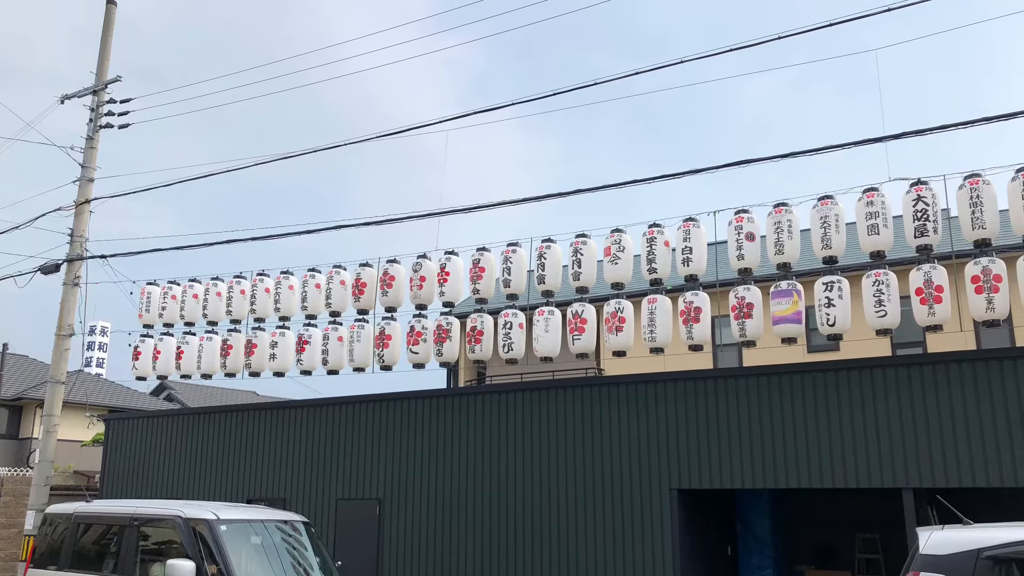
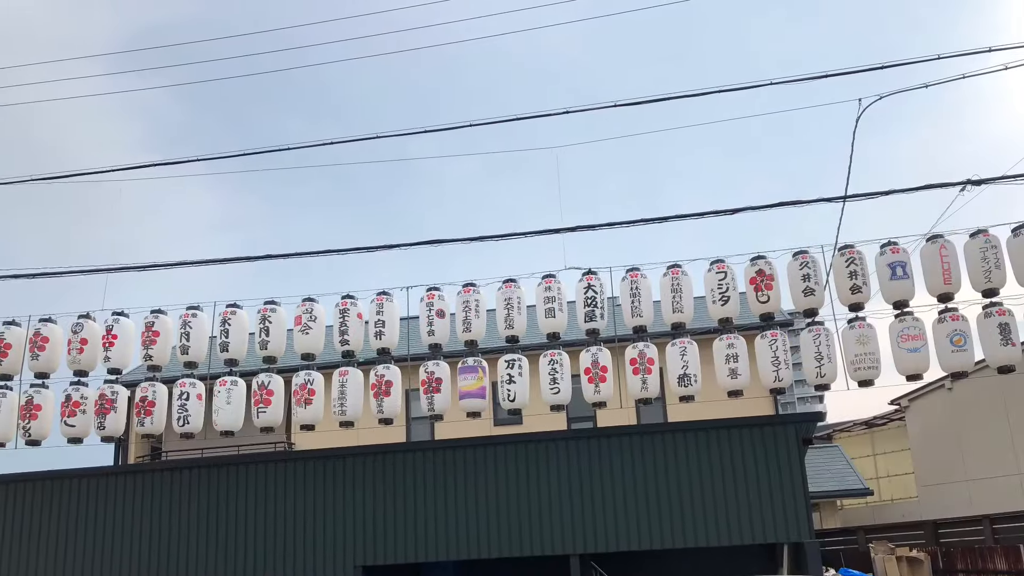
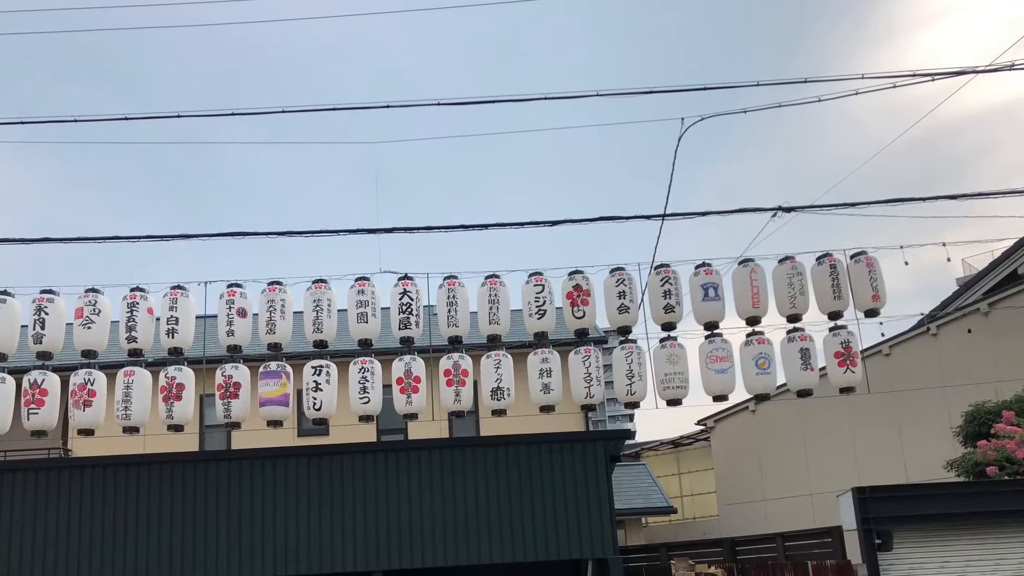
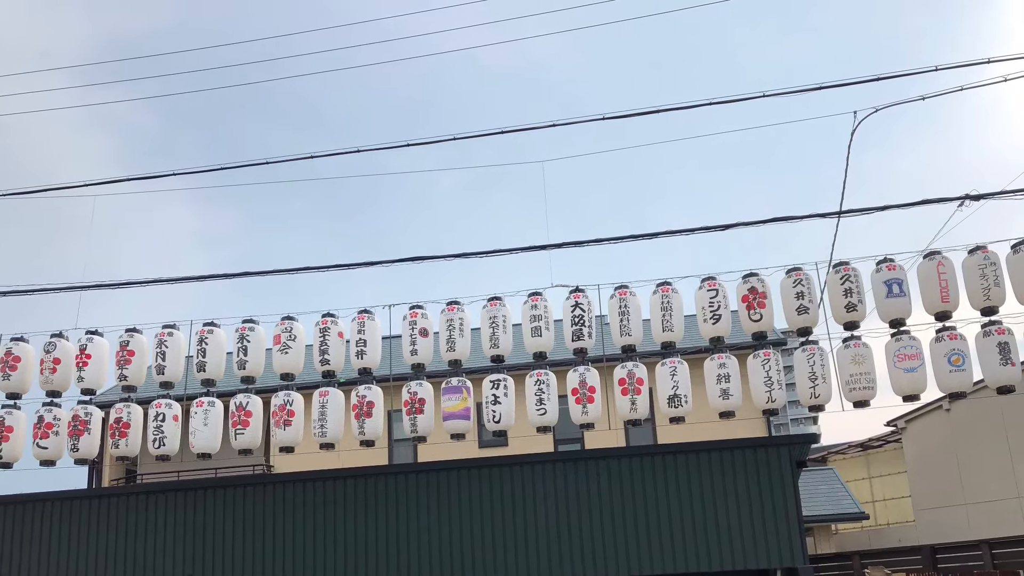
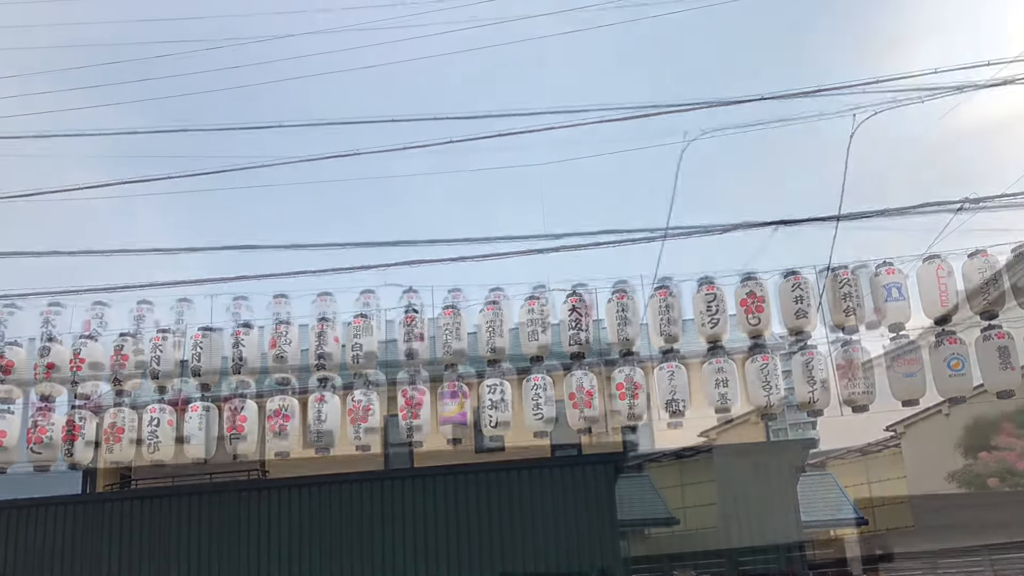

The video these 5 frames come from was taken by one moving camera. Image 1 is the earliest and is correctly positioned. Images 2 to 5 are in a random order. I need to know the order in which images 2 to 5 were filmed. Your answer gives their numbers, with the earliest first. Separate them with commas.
2, 4, 5, 3
